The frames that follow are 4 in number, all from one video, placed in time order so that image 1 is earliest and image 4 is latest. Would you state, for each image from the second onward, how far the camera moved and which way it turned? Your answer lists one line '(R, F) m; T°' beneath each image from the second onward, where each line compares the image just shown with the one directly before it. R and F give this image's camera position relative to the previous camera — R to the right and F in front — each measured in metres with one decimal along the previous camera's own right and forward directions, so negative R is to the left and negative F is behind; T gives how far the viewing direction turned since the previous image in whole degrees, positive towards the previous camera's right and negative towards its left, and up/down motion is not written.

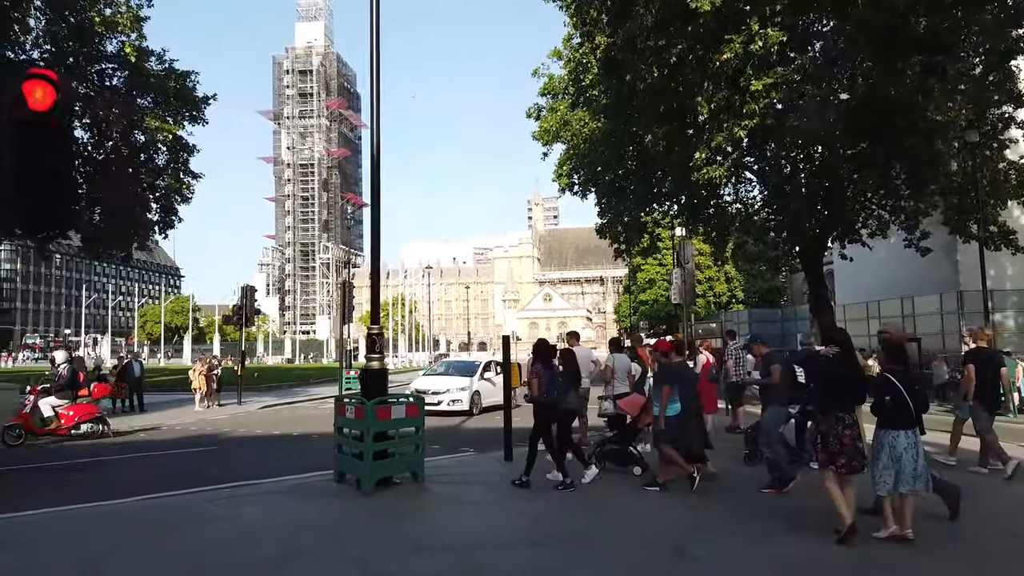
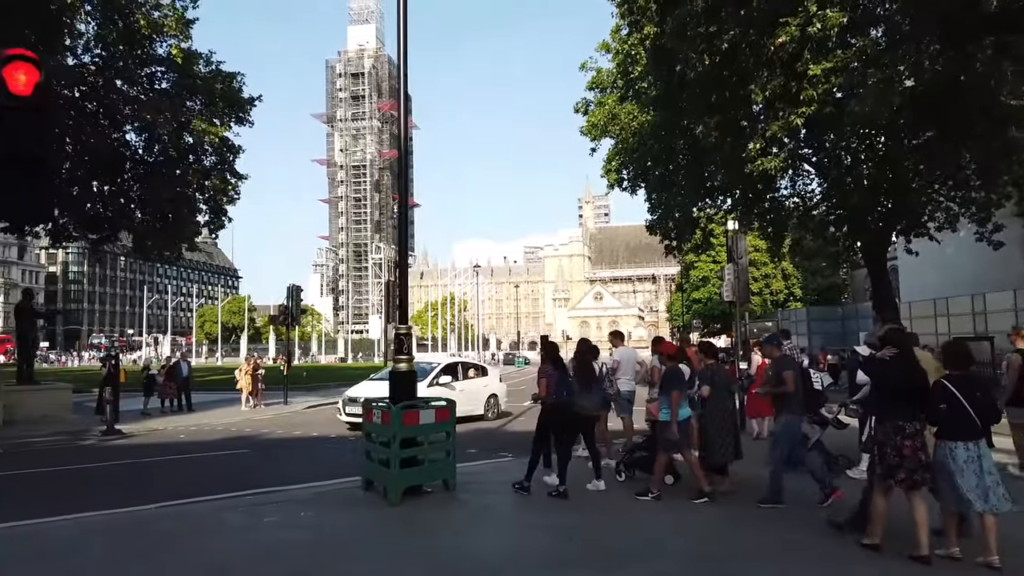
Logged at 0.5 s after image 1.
(+0.1, +0.5) m; -4°
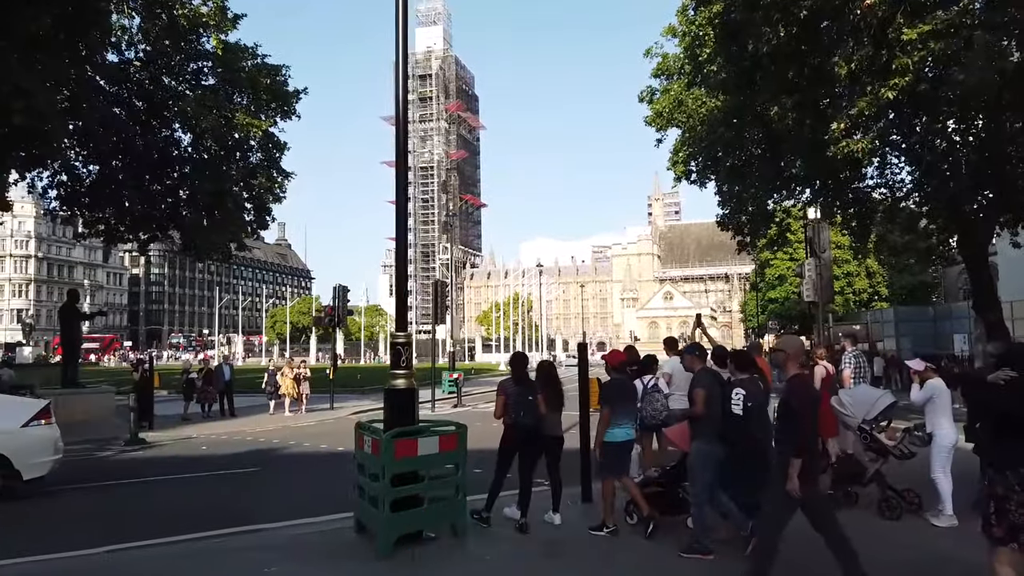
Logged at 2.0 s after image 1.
(+0.3, +1.4) m; -5°
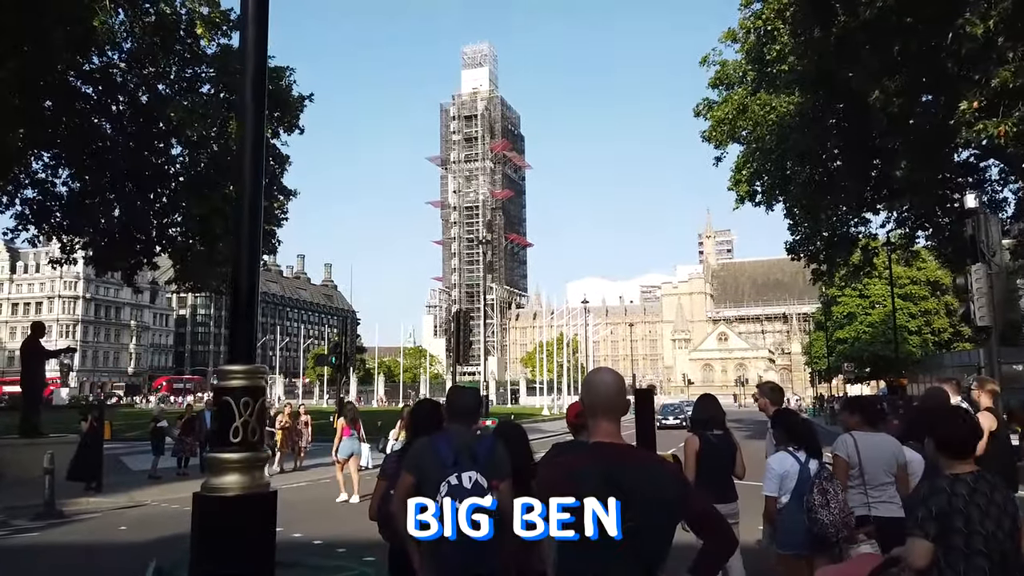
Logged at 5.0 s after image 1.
(+0.2, +3.2) m; -4°
